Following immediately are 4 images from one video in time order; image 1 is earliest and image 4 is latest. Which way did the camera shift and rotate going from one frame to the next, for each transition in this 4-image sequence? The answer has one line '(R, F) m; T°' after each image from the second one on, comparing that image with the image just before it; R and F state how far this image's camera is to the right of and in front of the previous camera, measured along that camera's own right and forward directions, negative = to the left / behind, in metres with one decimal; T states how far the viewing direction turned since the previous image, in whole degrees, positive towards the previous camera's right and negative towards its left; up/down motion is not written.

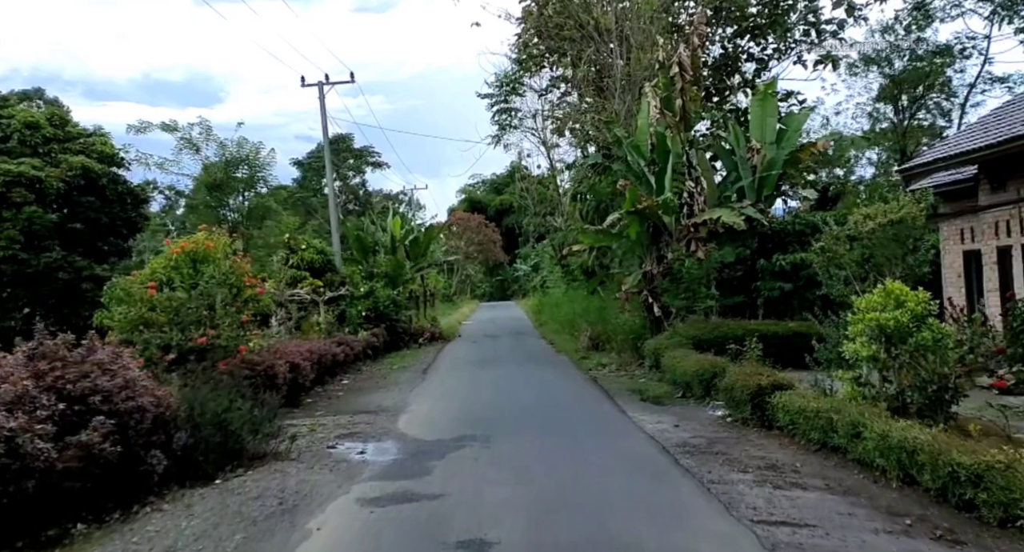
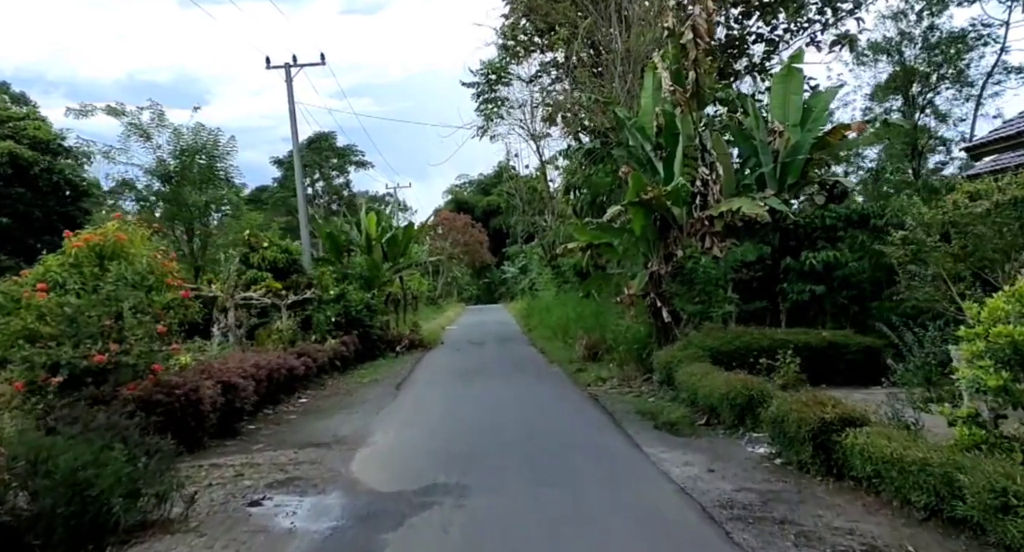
(0.0, +2.1) m; +1°
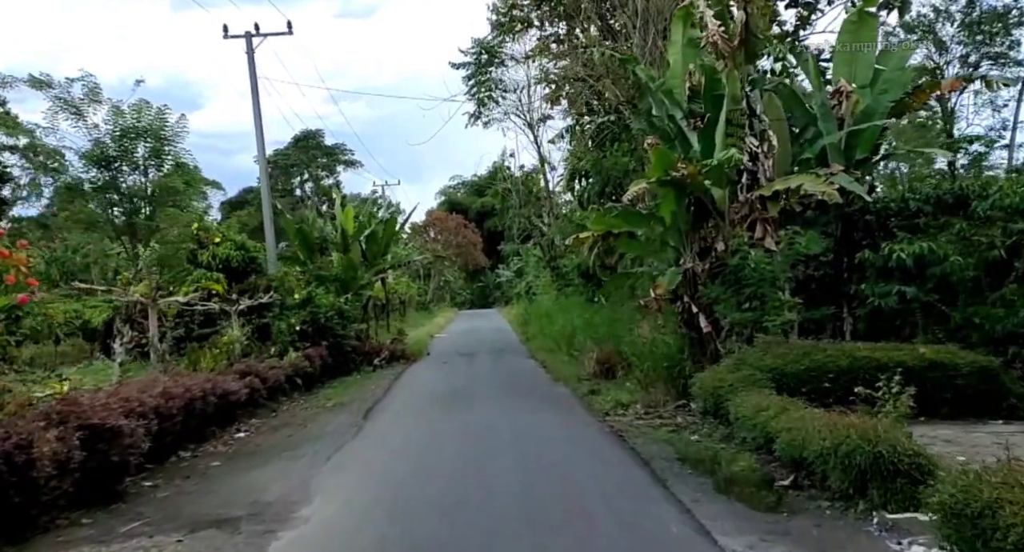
(0.0, +2.9) m; 0°
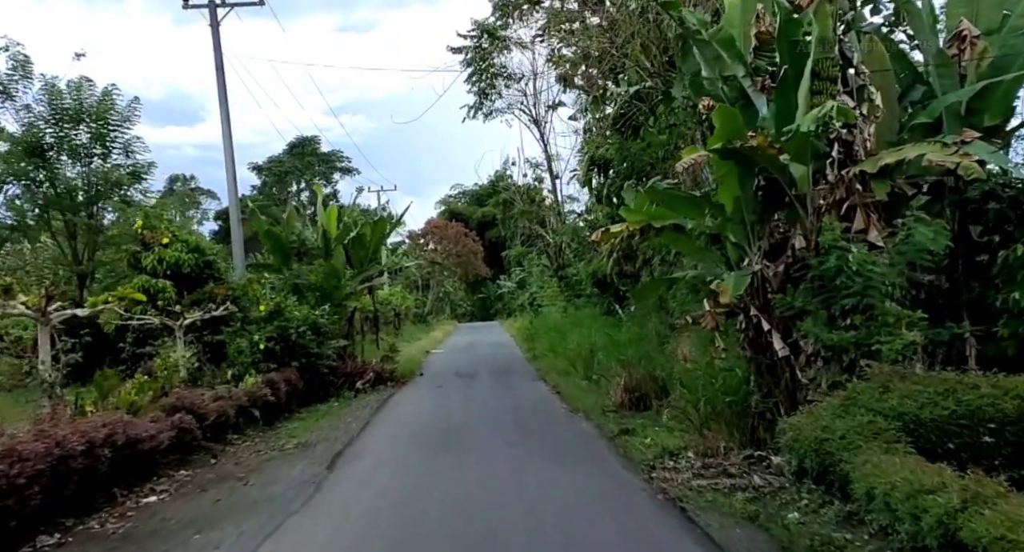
(-0.1, +2.8) m; 0°
